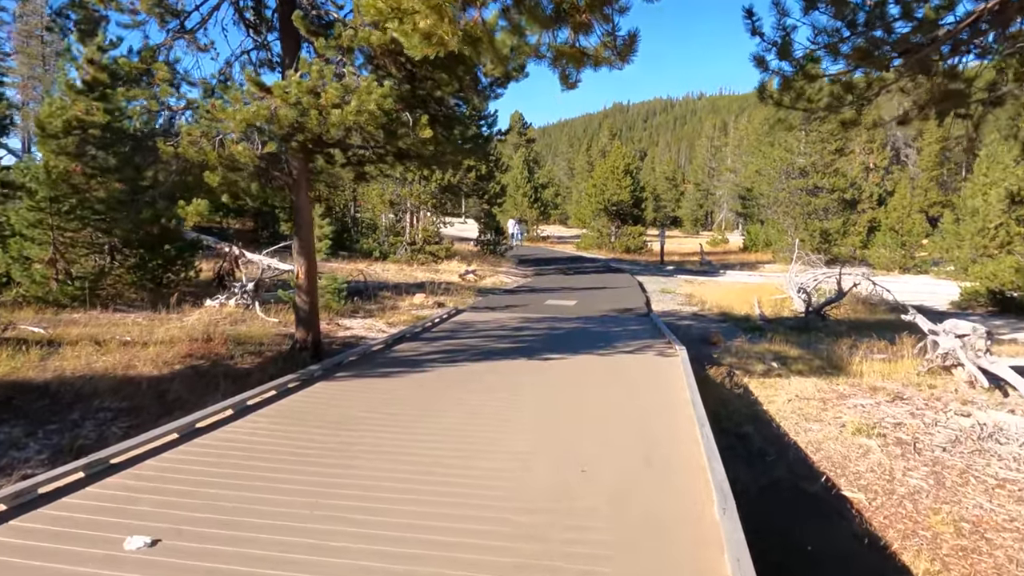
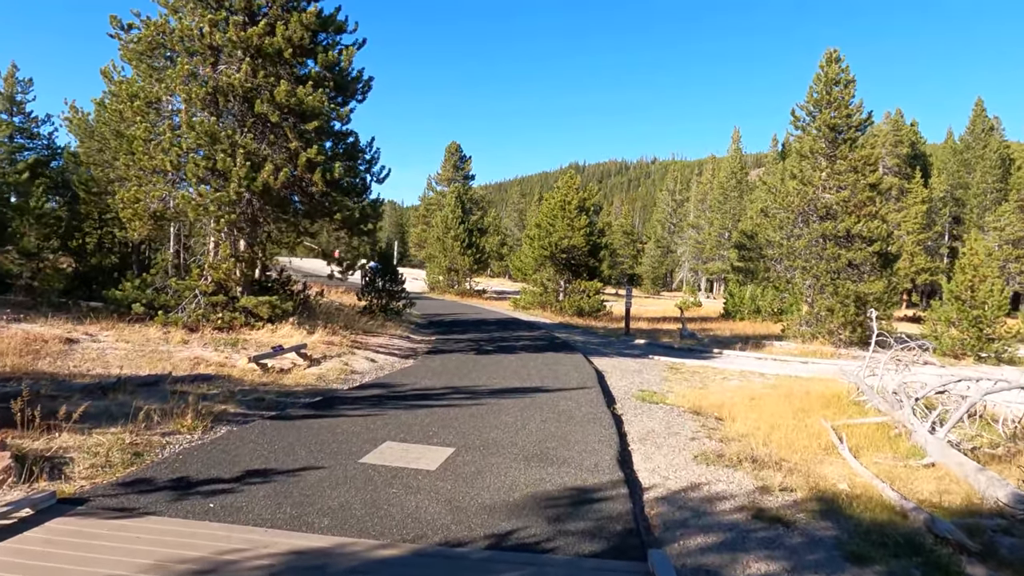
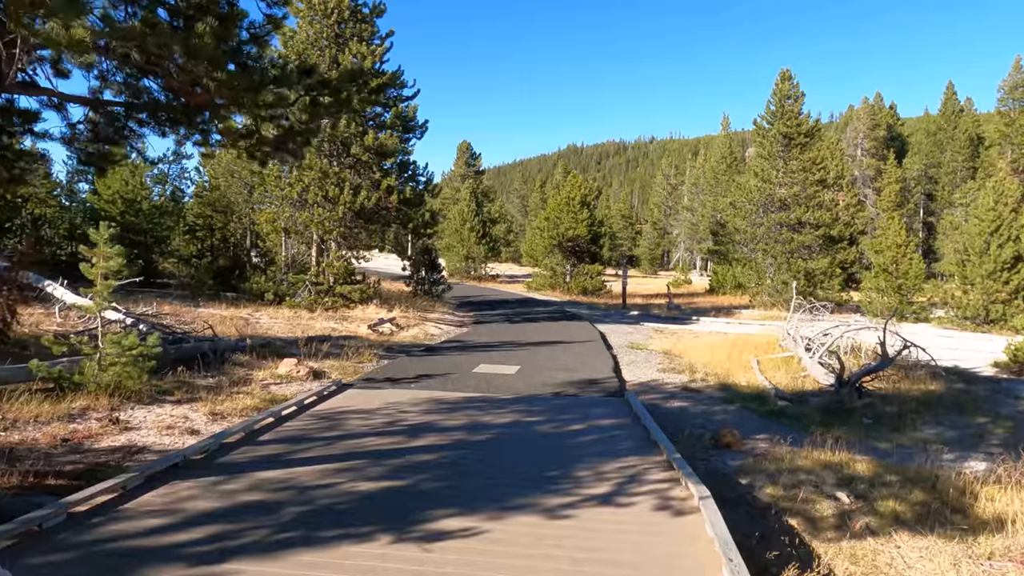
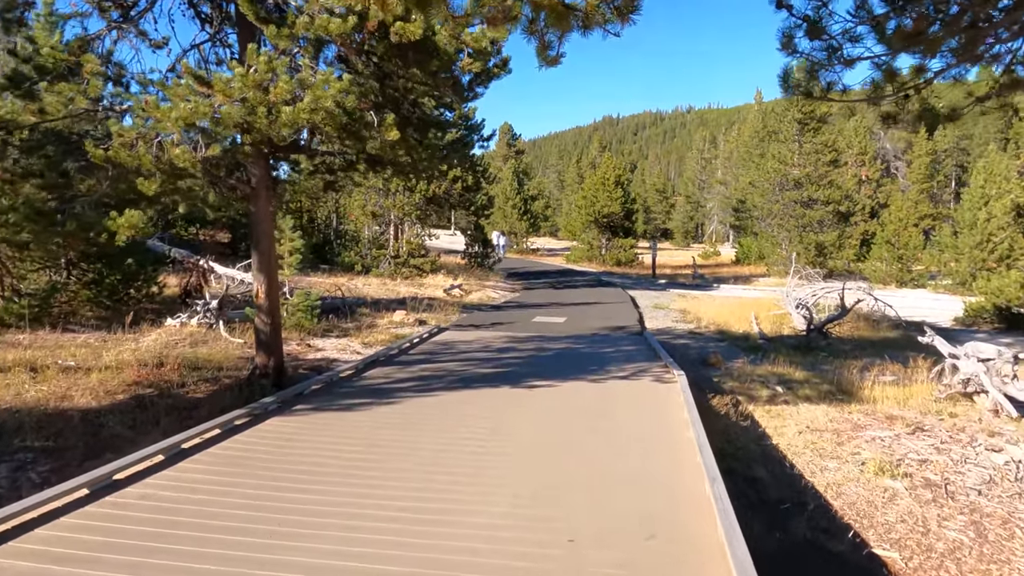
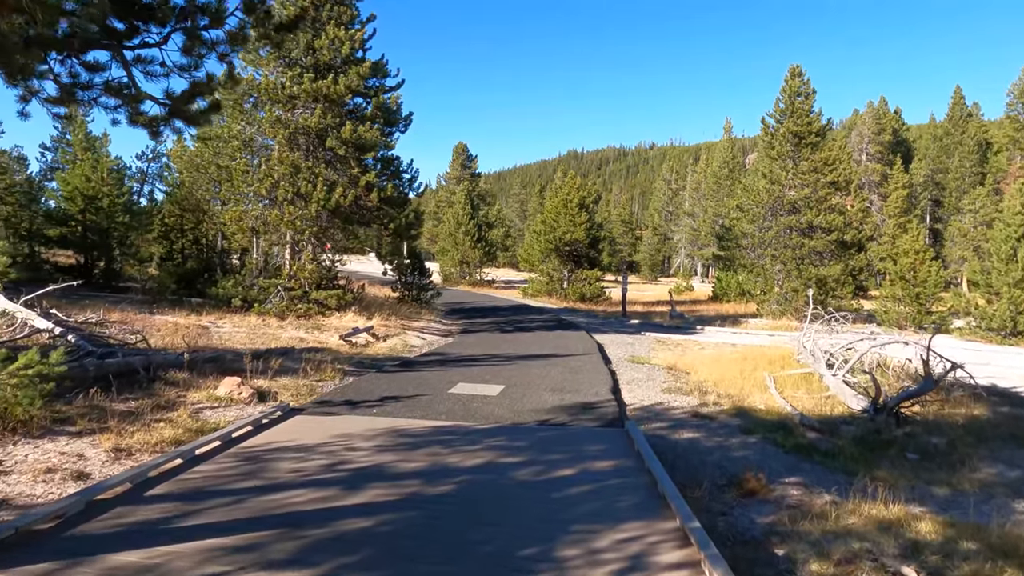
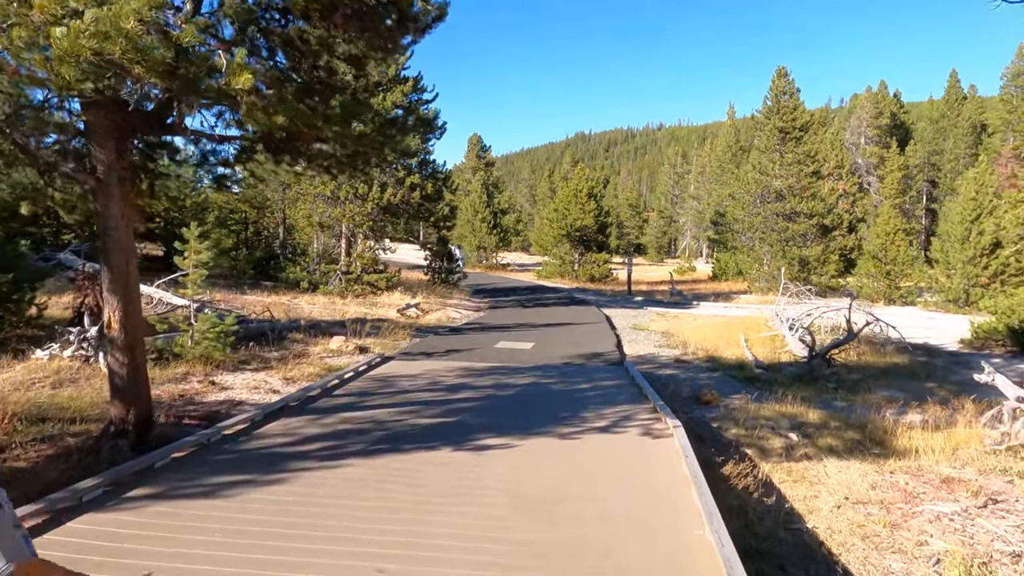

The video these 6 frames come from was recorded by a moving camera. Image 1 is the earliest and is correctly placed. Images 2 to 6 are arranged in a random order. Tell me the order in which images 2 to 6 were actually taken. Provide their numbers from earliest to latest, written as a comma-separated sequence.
4, 6, 3, 5, 2
